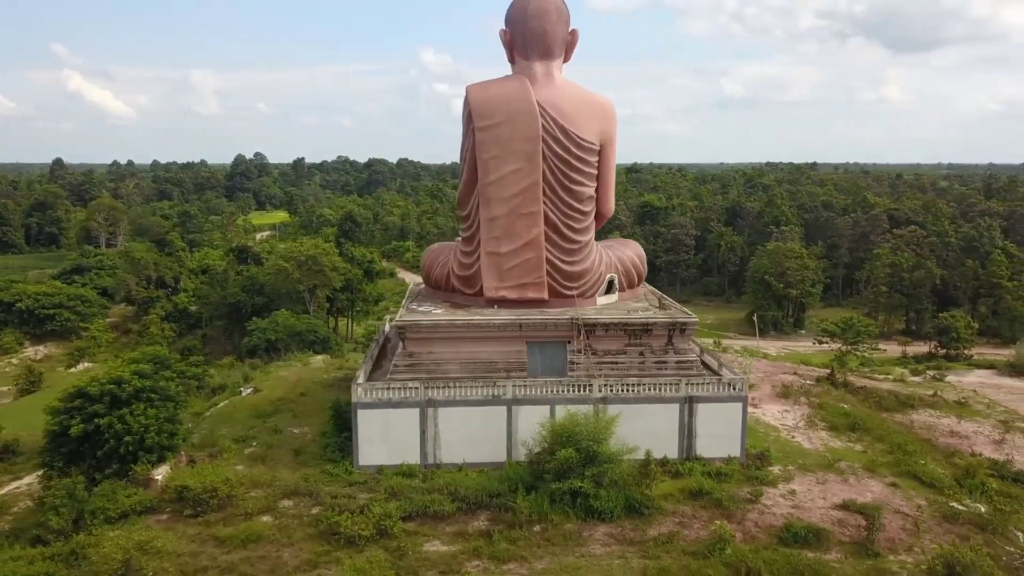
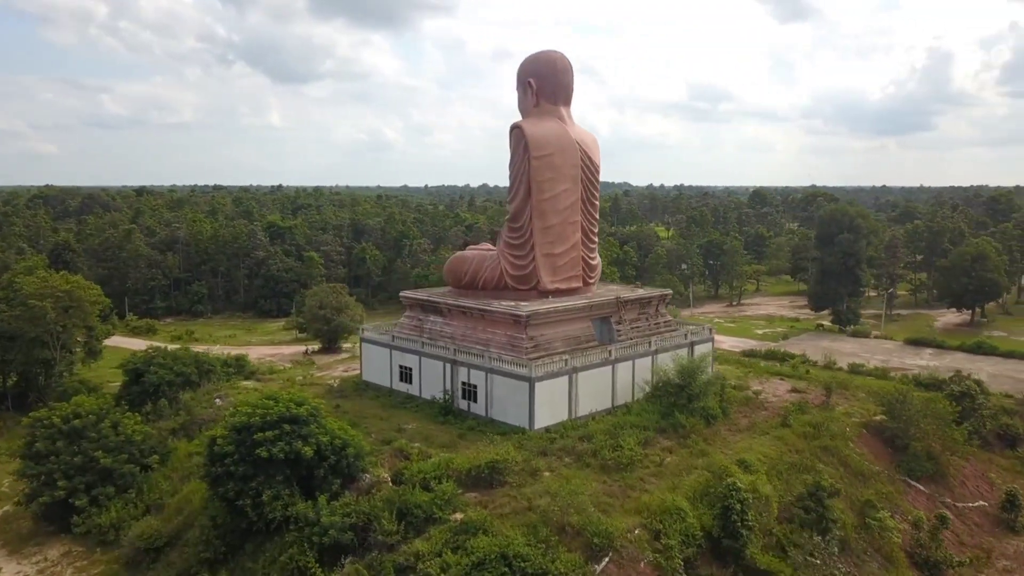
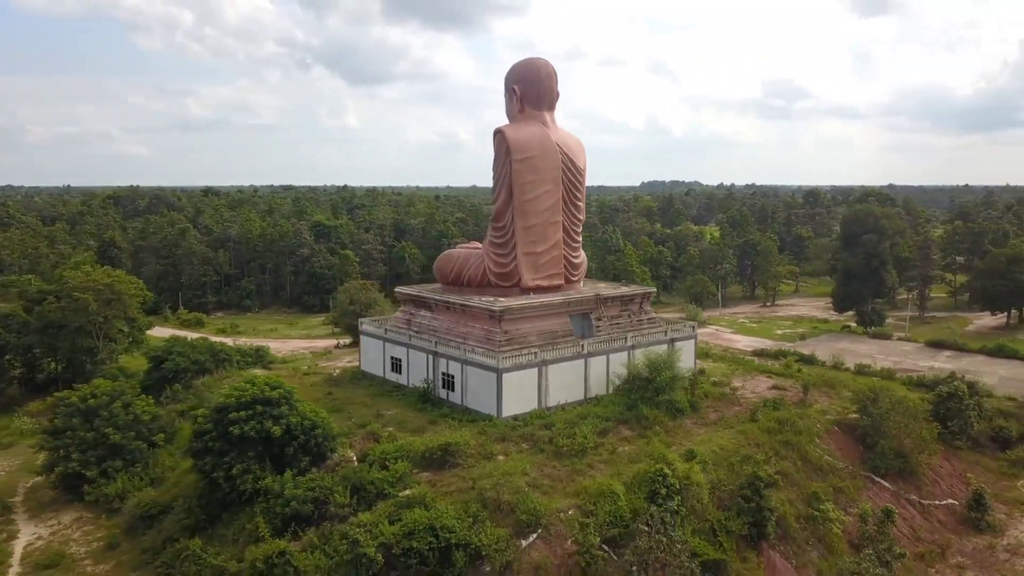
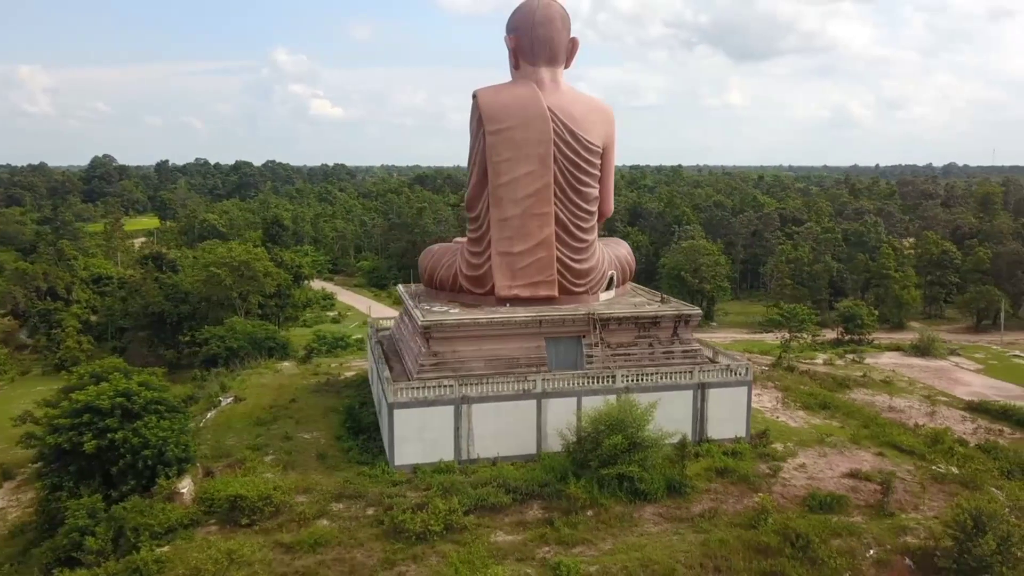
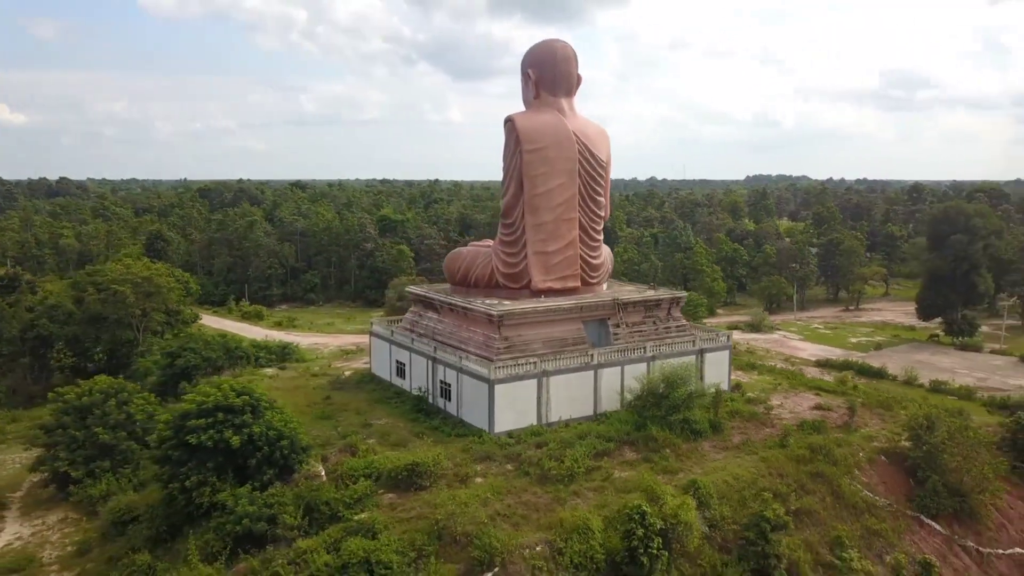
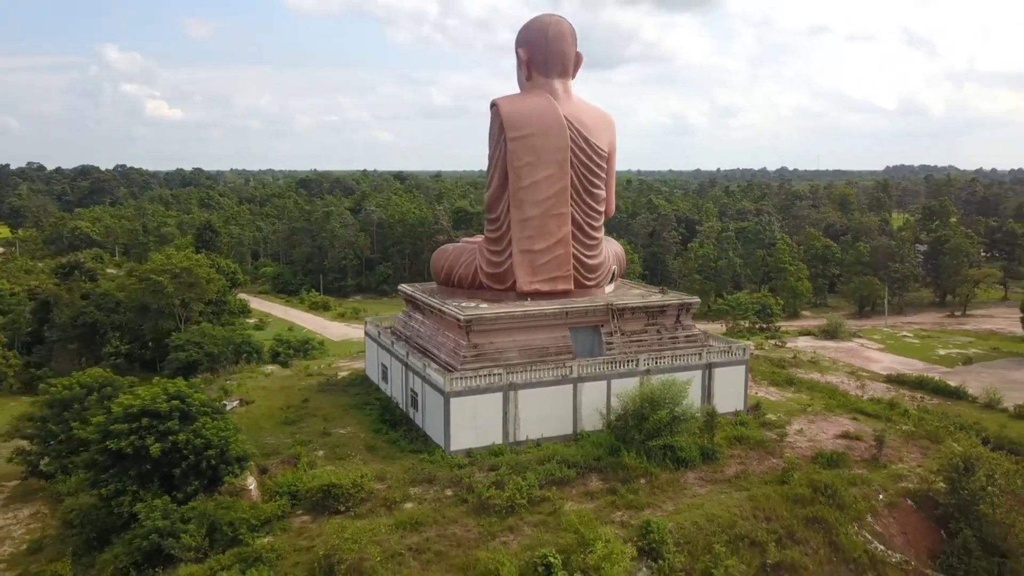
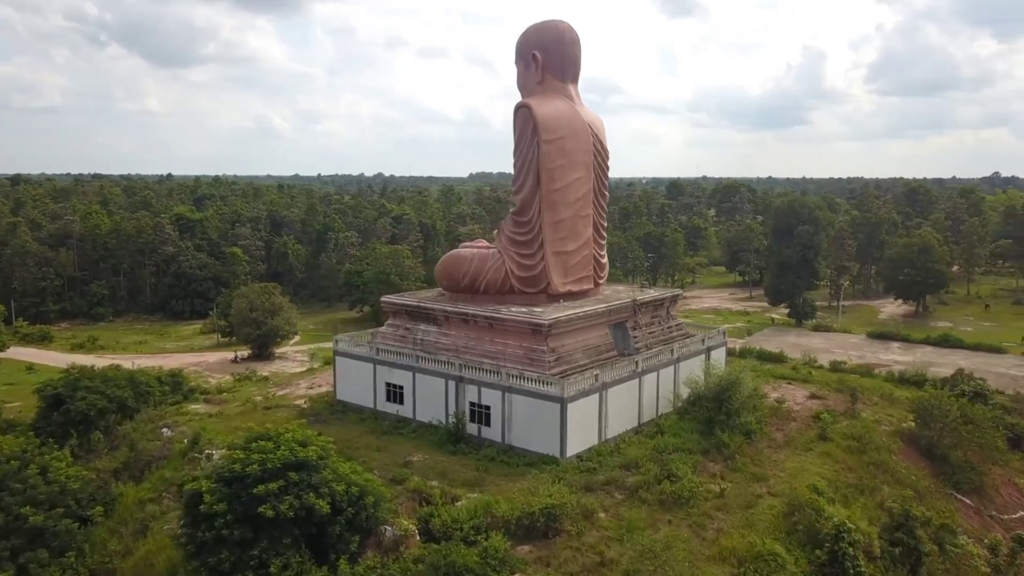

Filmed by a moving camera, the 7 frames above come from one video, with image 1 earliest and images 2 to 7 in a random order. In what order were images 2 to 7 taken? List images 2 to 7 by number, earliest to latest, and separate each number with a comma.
4, 6, 5, 3, 2, 7
